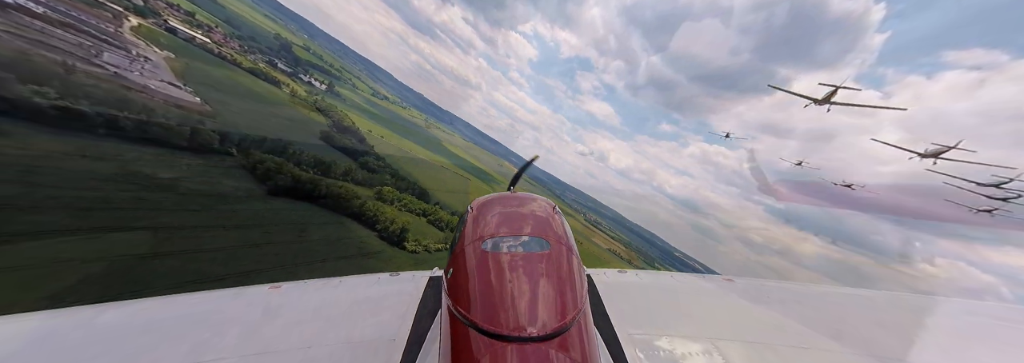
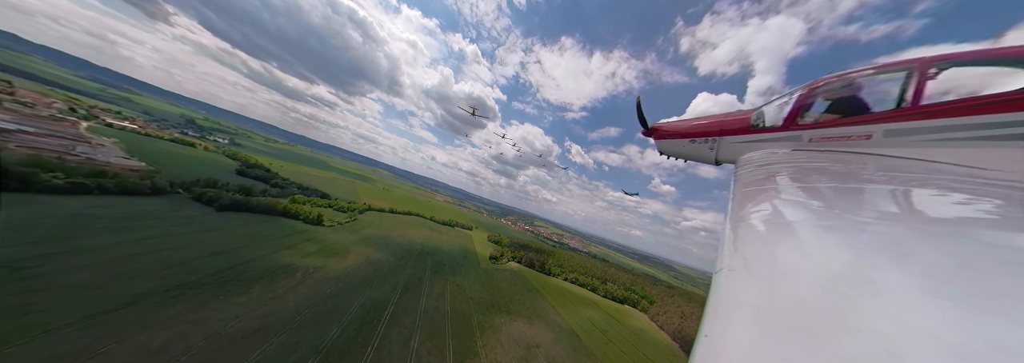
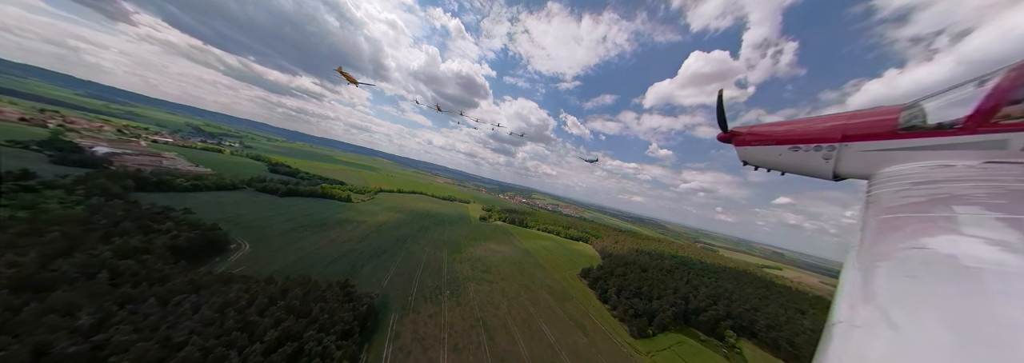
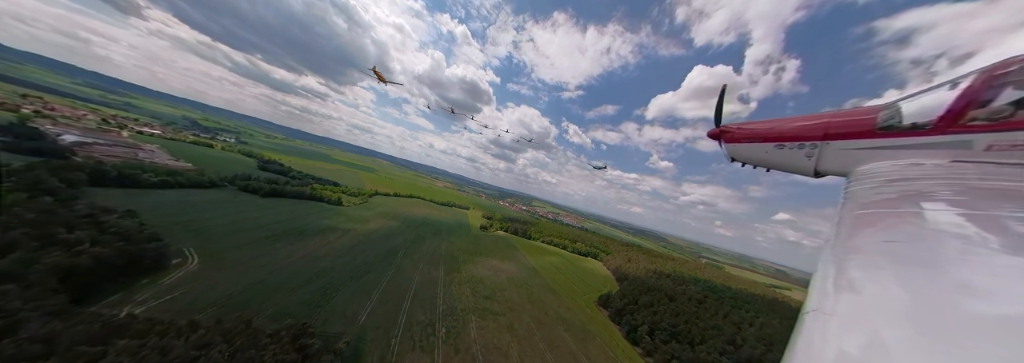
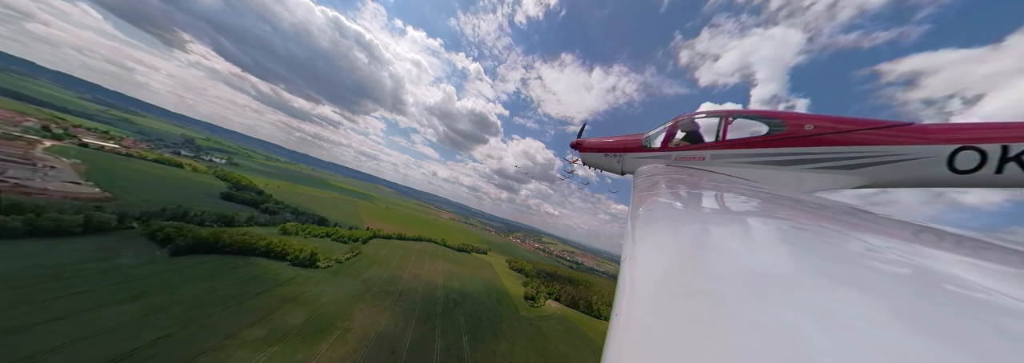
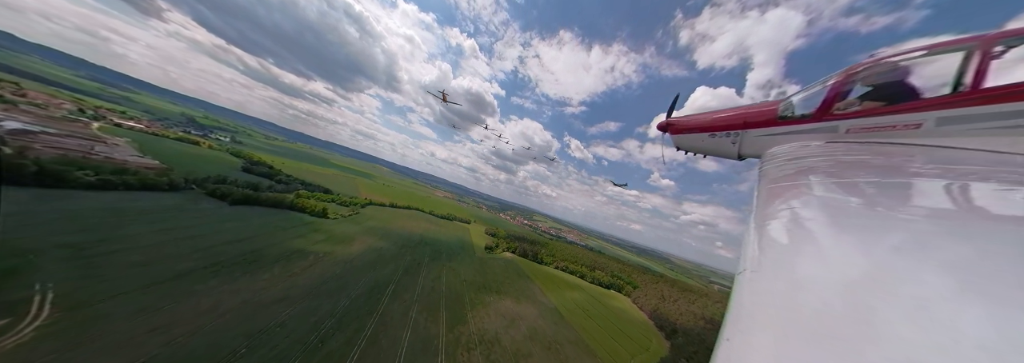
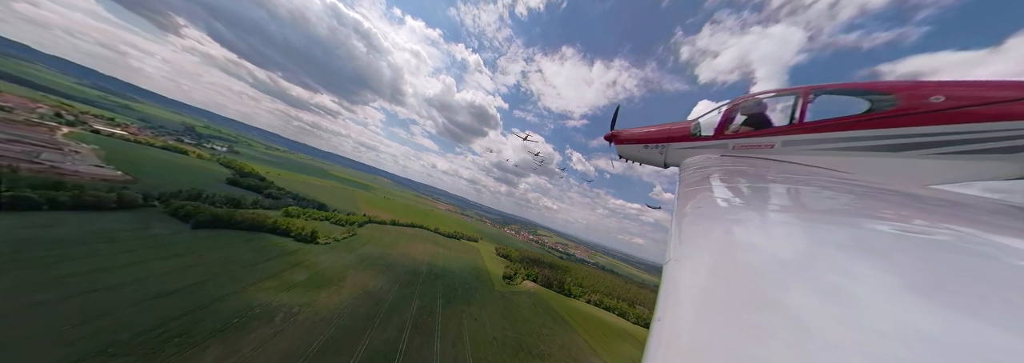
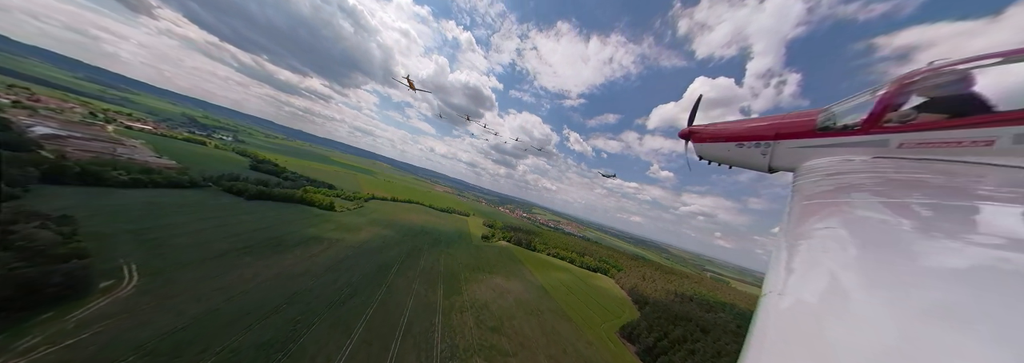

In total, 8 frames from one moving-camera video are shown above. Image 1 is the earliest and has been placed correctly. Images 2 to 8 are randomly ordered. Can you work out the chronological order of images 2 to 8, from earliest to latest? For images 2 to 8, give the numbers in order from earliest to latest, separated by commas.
3, 4, 8, 6, 2, 7, 5
